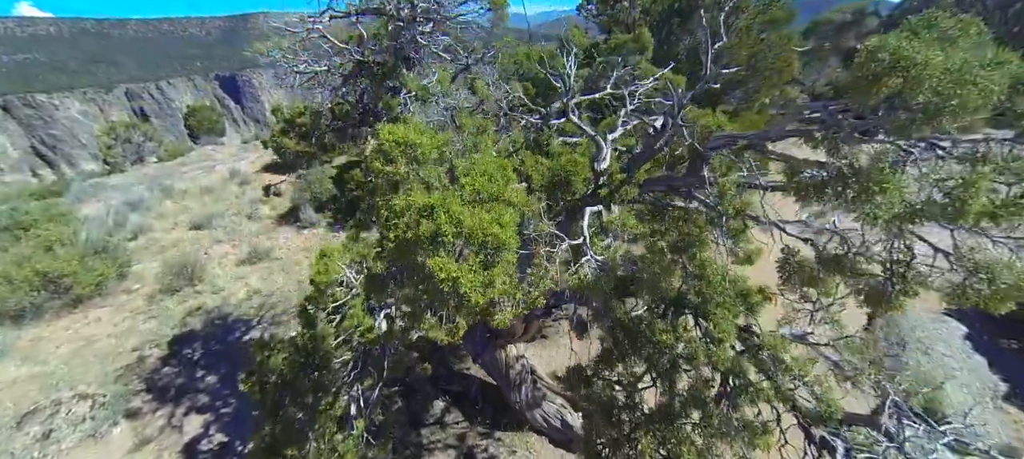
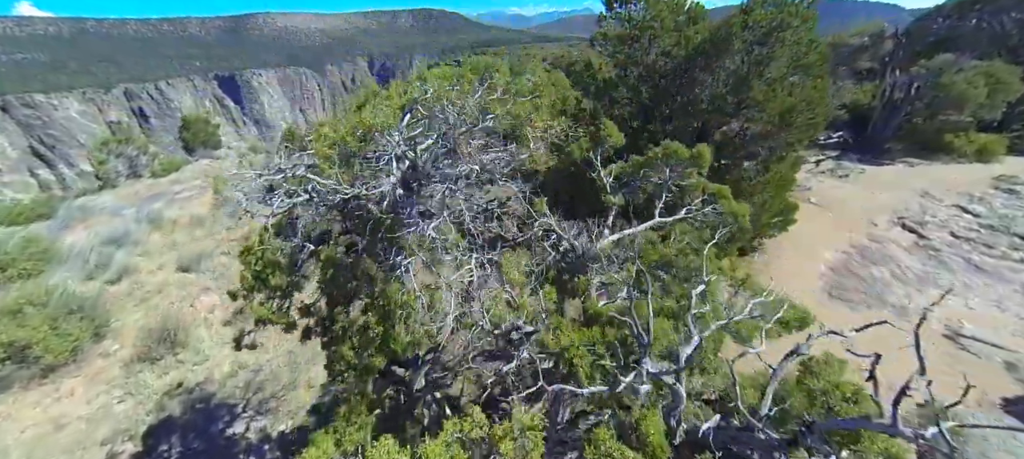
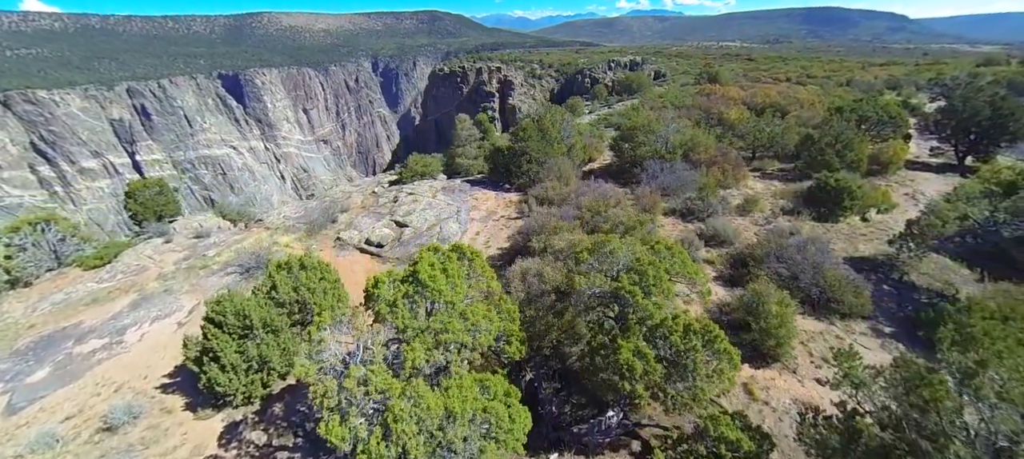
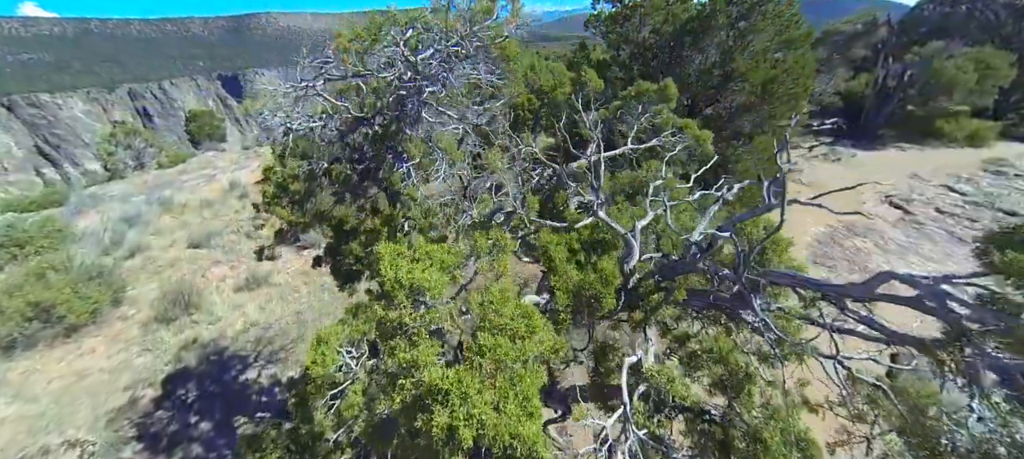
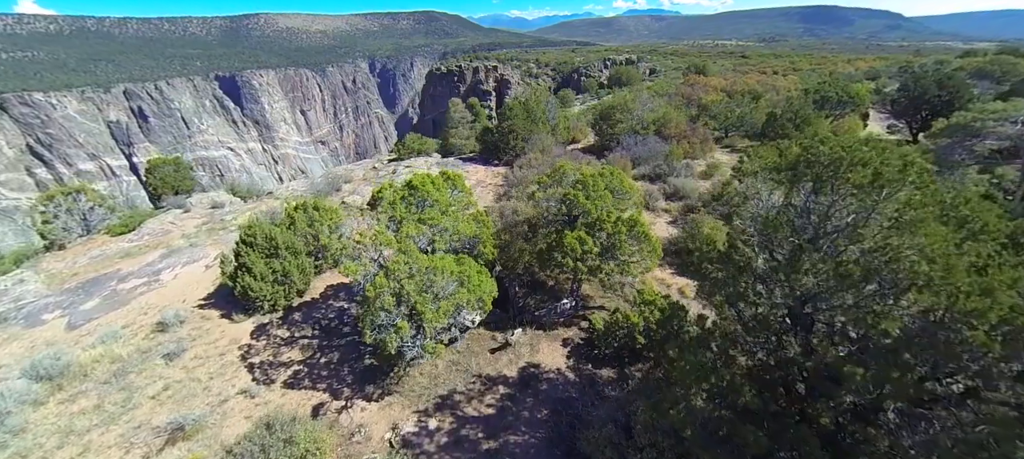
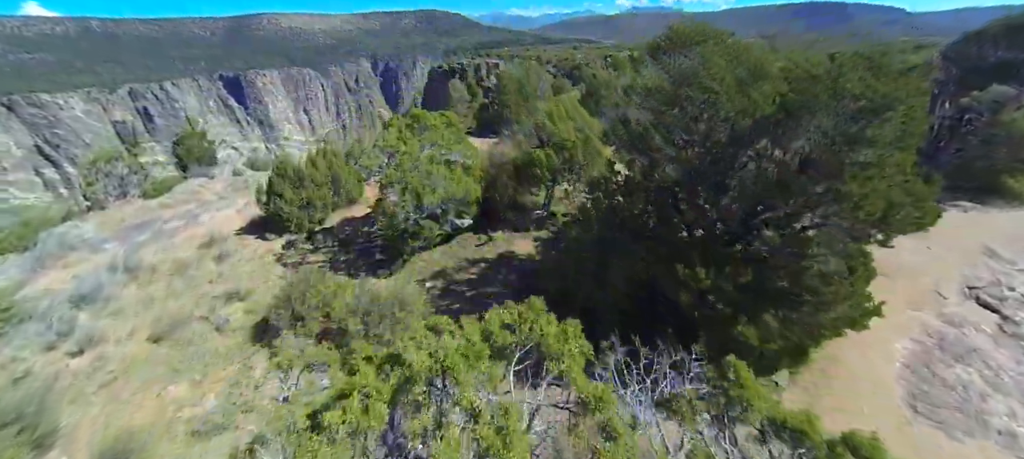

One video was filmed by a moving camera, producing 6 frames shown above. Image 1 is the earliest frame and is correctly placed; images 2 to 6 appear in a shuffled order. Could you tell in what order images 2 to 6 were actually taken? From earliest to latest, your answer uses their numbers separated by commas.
4, 2, 6, 5, 3
